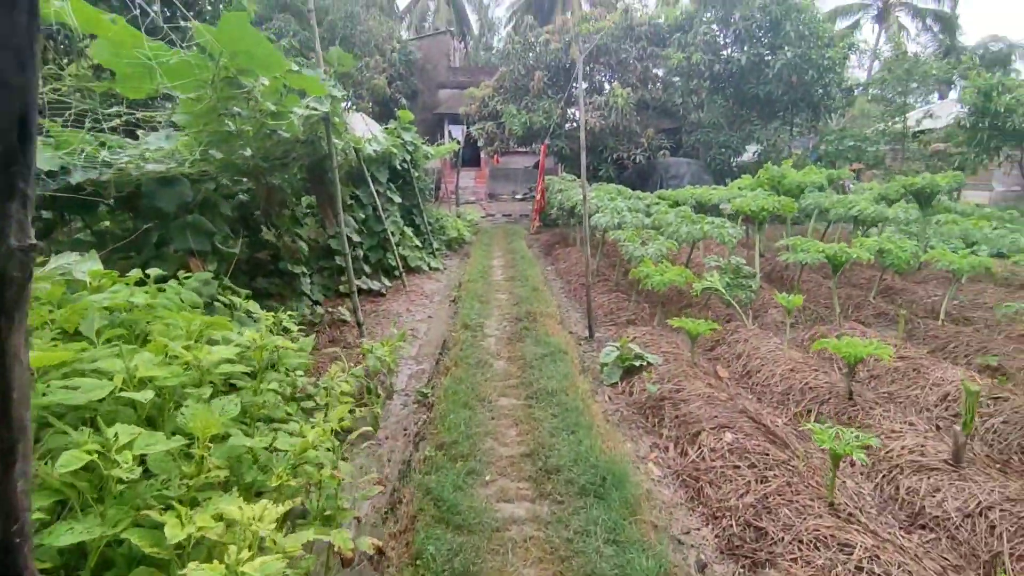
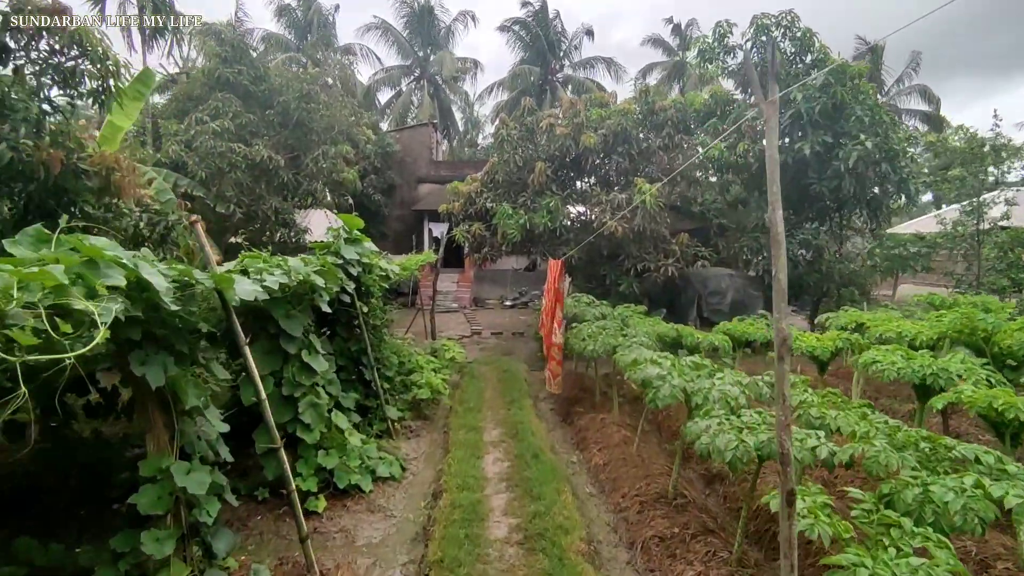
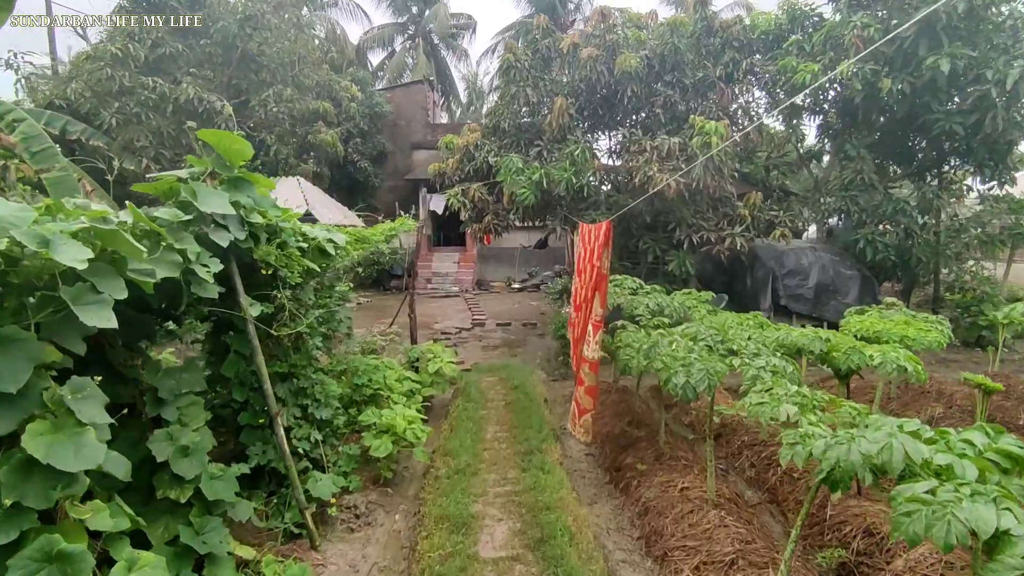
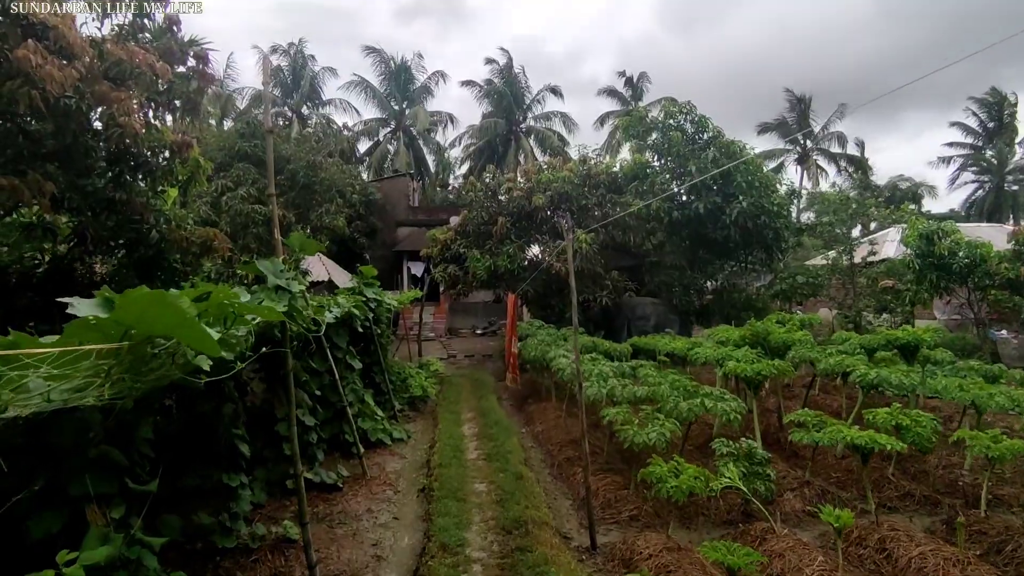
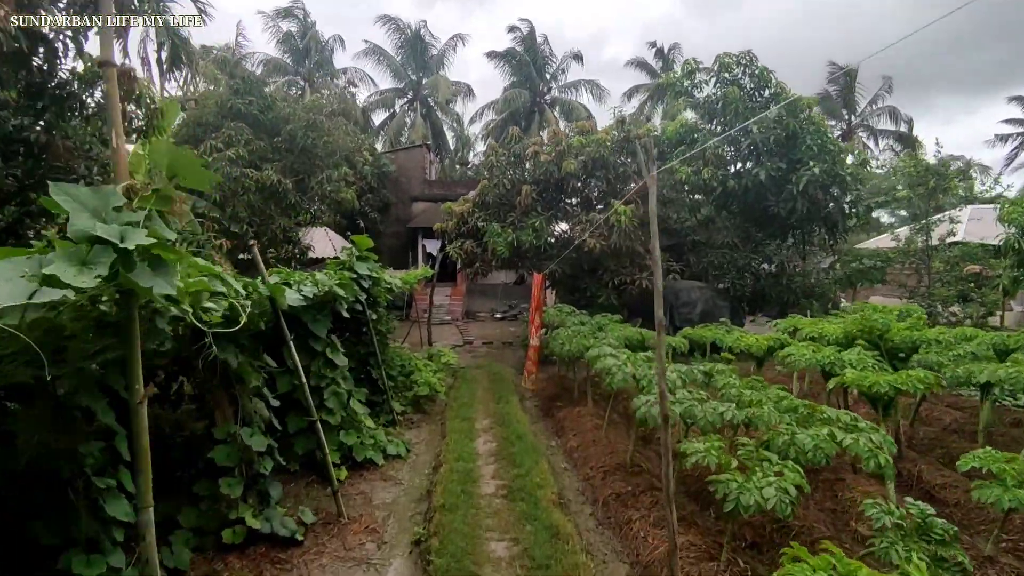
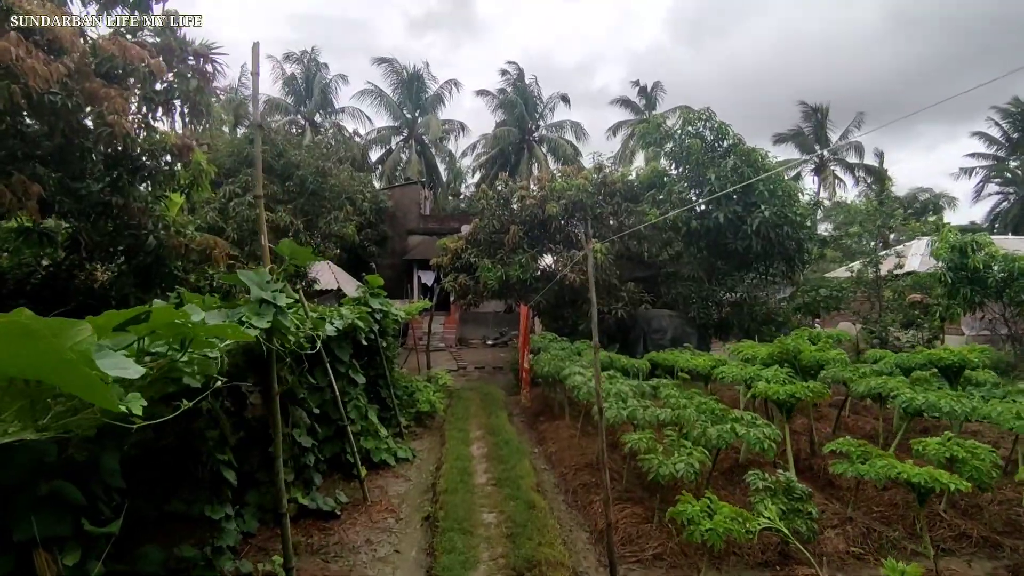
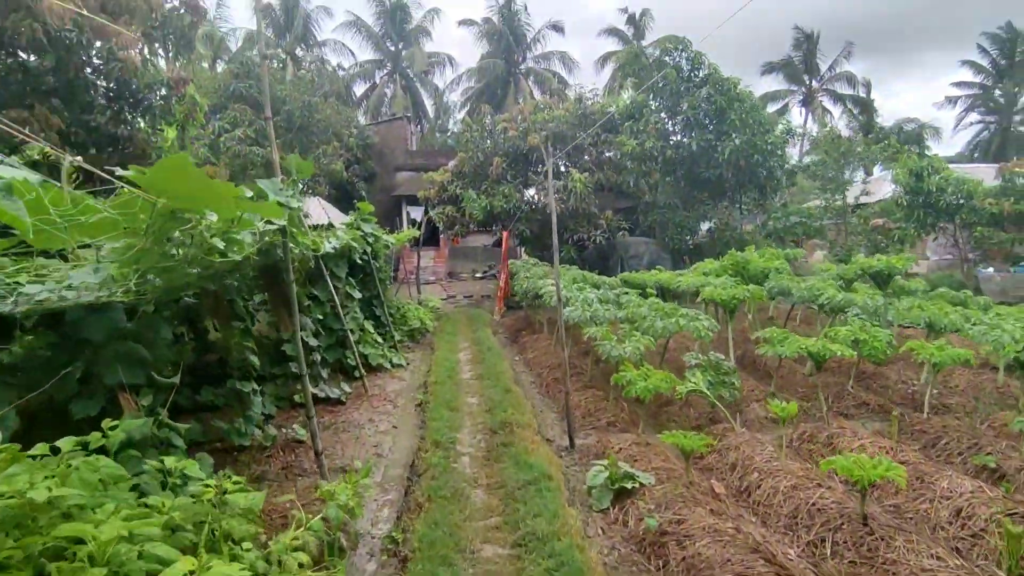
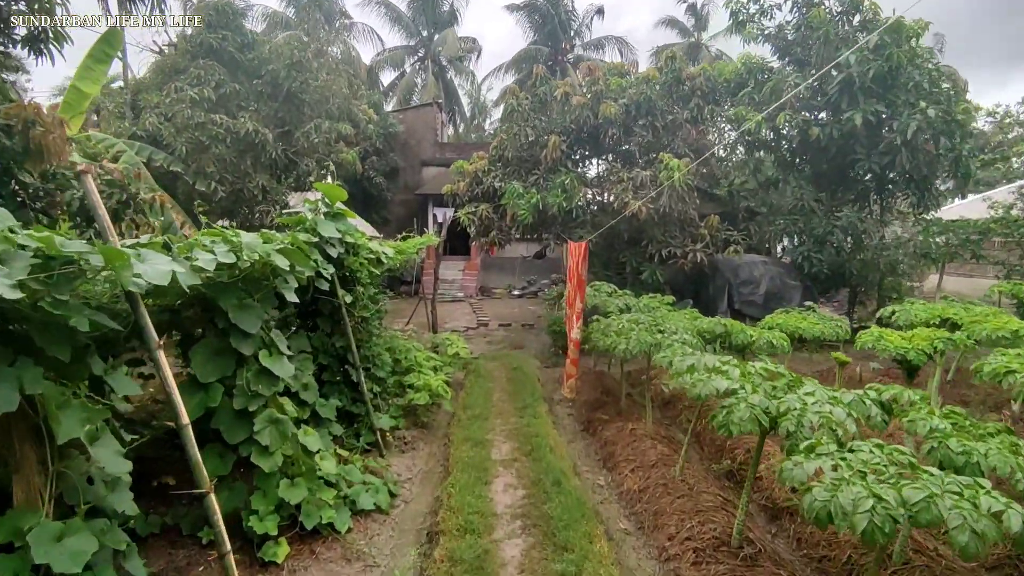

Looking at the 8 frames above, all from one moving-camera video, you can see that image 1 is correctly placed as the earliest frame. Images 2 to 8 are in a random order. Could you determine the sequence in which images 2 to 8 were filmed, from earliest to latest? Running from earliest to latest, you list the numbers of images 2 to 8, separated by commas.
7, 4, 6, 5, 2, 8, 3
